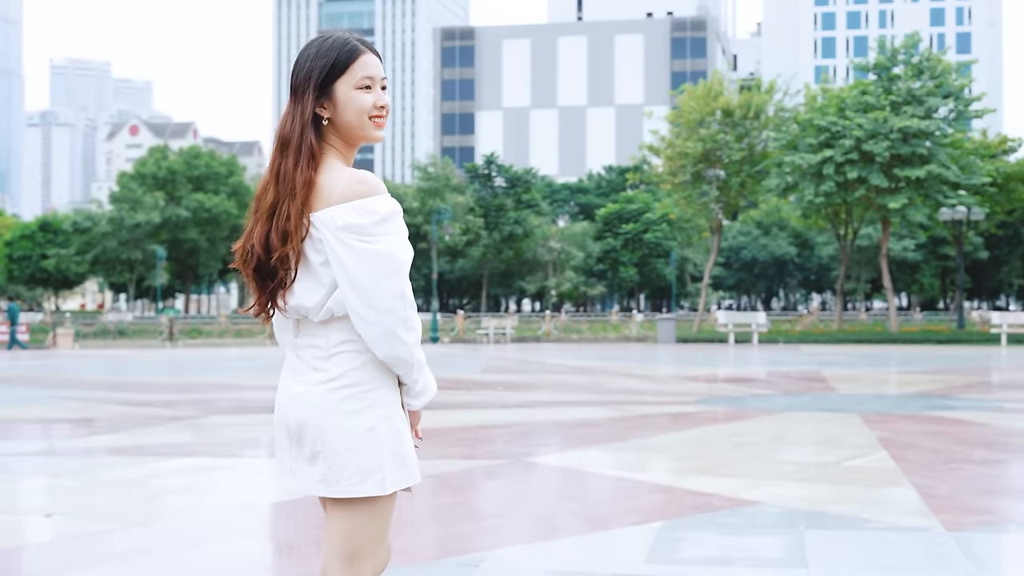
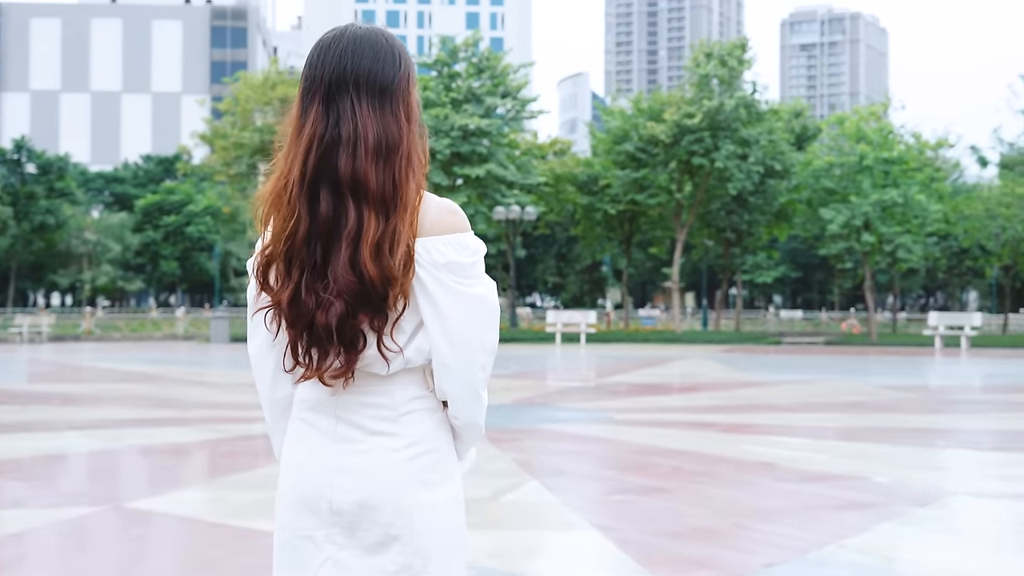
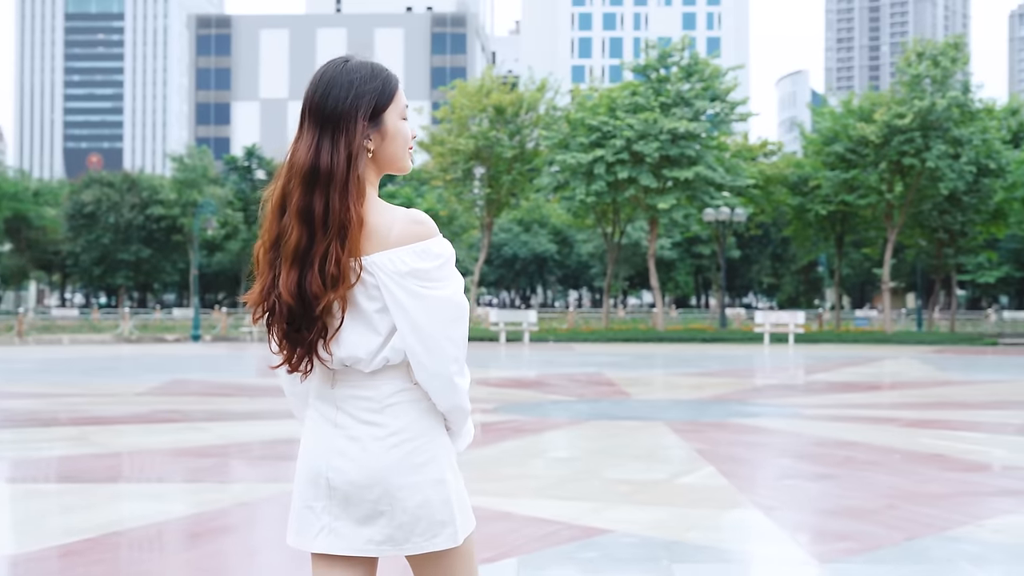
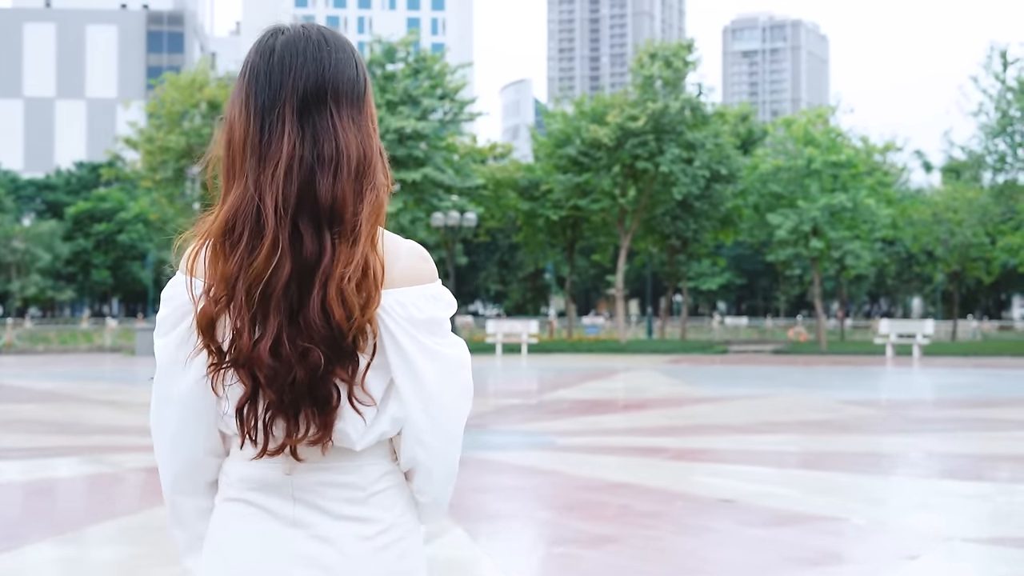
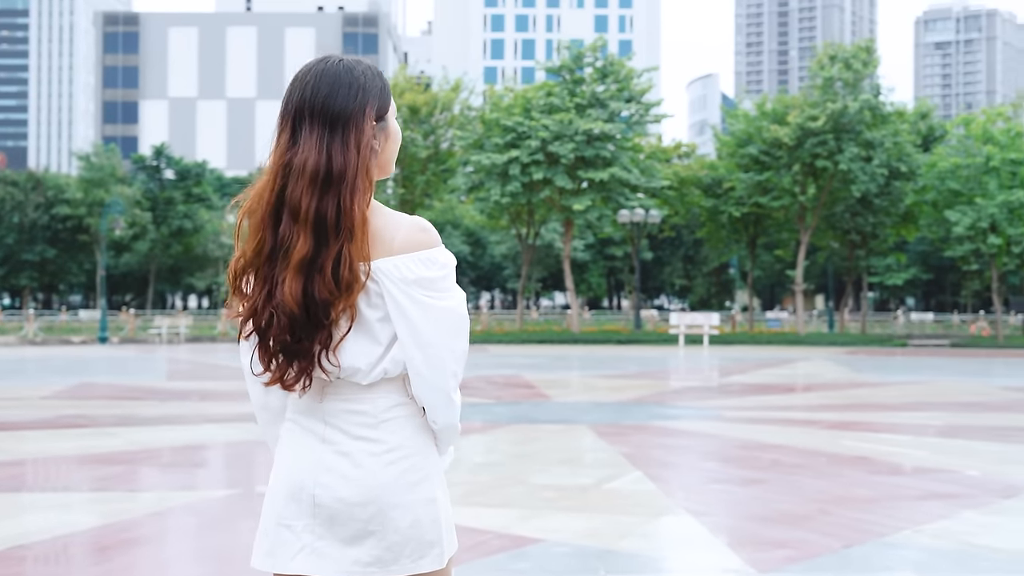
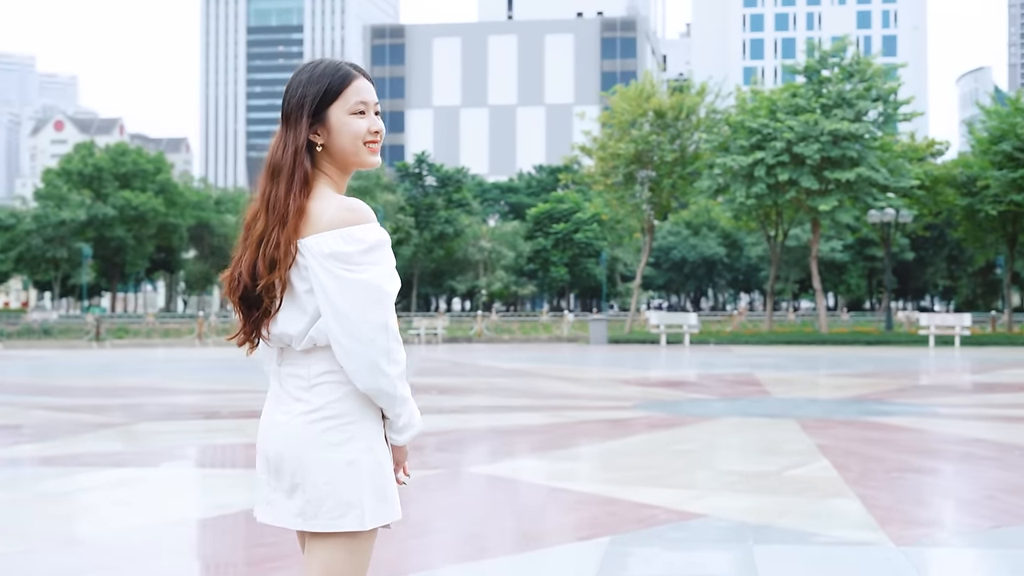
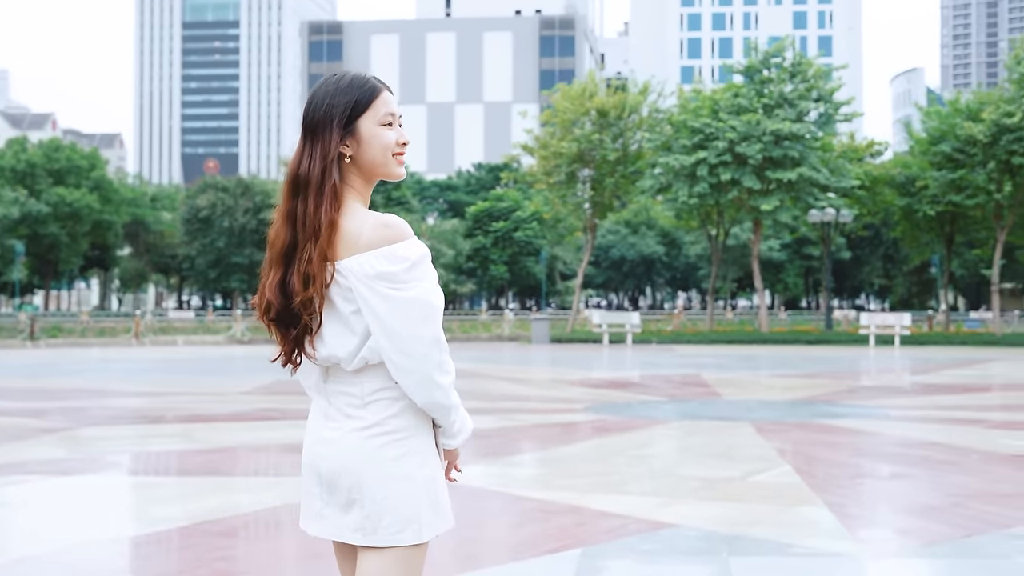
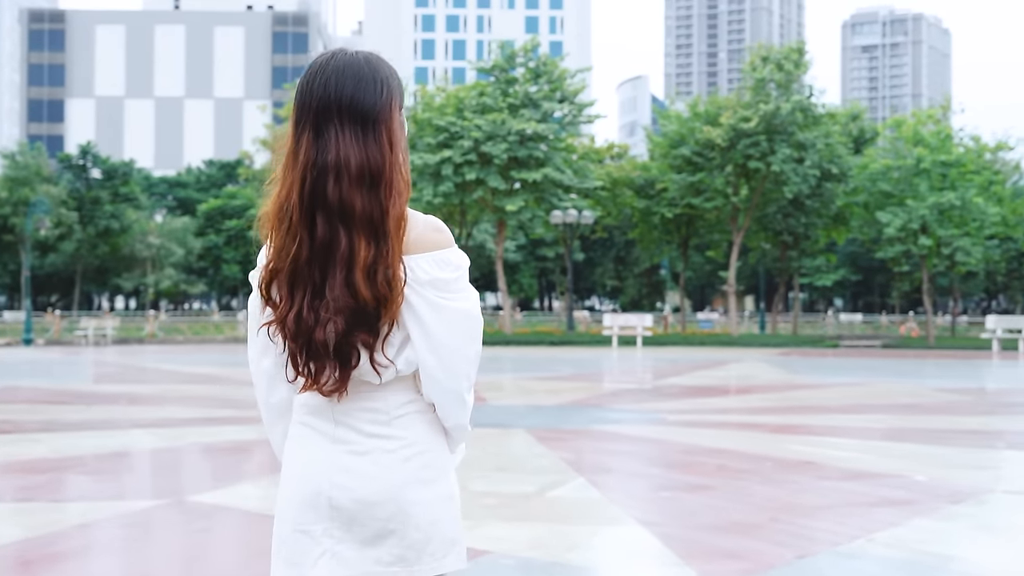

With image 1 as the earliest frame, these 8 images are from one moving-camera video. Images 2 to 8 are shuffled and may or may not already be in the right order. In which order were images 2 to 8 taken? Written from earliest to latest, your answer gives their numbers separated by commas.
6, 7, 3, 5, 8, 2, 4
